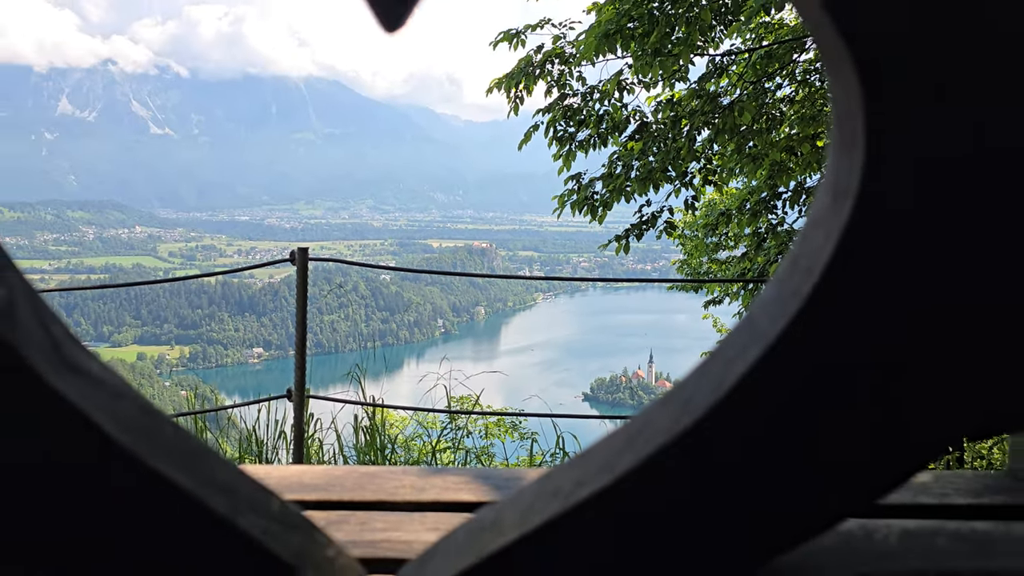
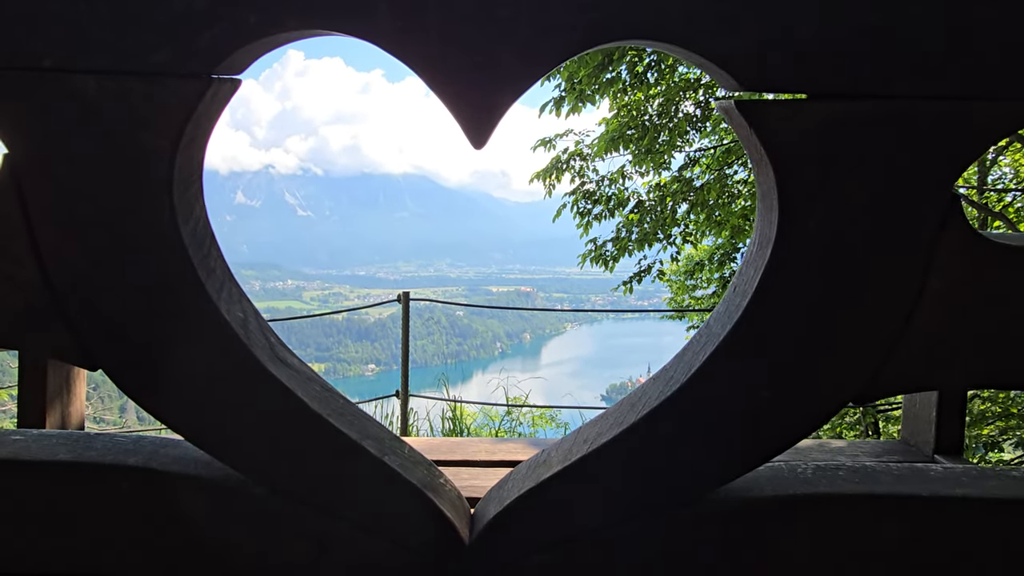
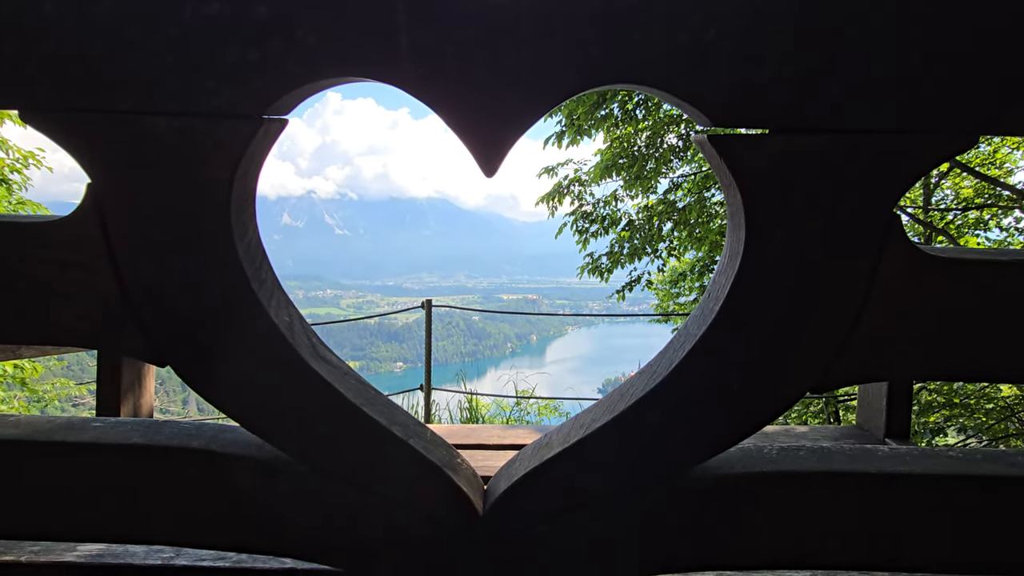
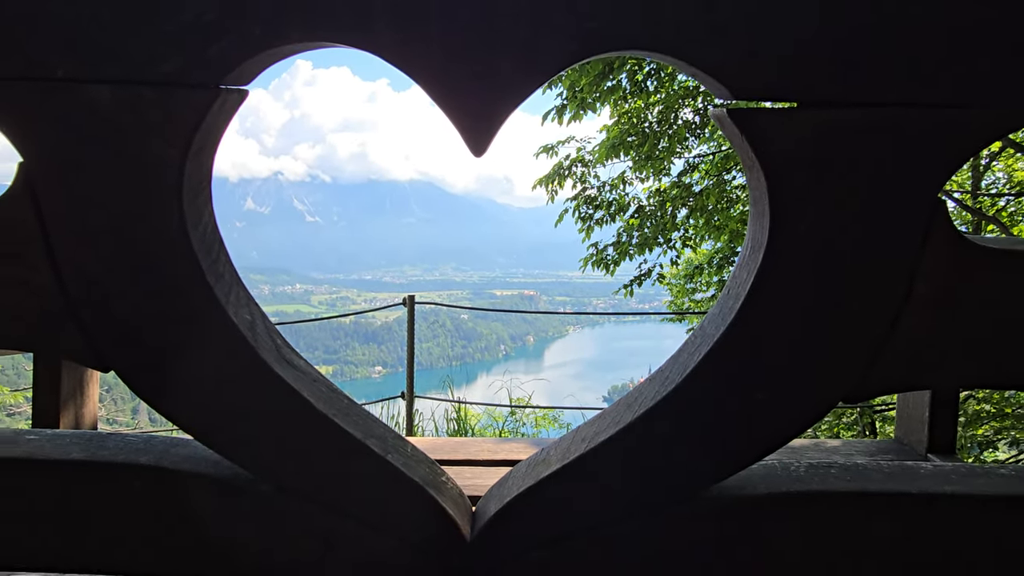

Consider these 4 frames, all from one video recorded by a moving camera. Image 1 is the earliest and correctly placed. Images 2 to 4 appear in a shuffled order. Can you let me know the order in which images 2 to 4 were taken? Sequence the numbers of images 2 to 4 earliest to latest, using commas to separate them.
2, 4, 3
